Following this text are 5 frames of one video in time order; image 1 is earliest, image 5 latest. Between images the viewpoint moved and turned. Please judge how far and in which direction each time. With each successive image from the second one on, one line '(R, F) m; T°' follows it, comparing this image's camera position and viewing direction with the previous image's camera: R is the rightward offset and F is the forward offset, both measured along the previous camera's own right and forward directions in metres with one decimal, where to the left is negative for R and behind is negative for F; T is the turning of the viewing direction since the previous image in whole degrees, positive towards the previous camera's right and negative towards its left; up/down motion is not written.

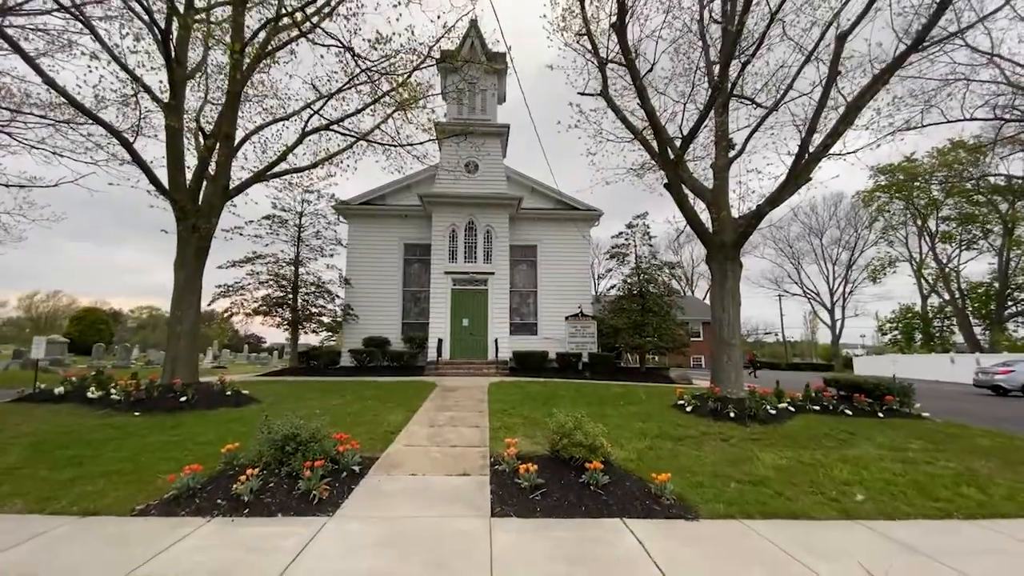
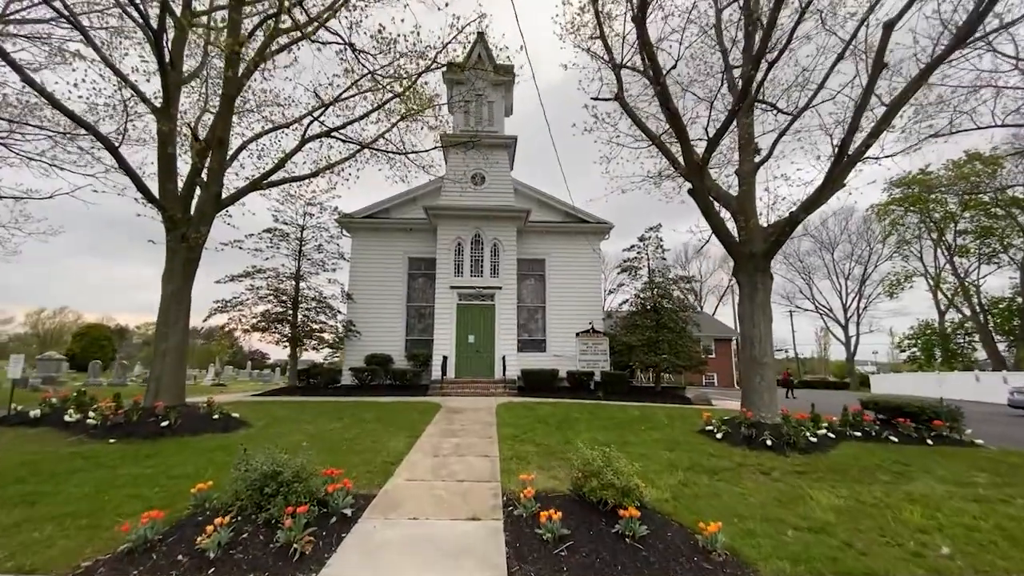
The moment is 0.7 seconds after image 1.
(-0.1, +0.6) m; -1°
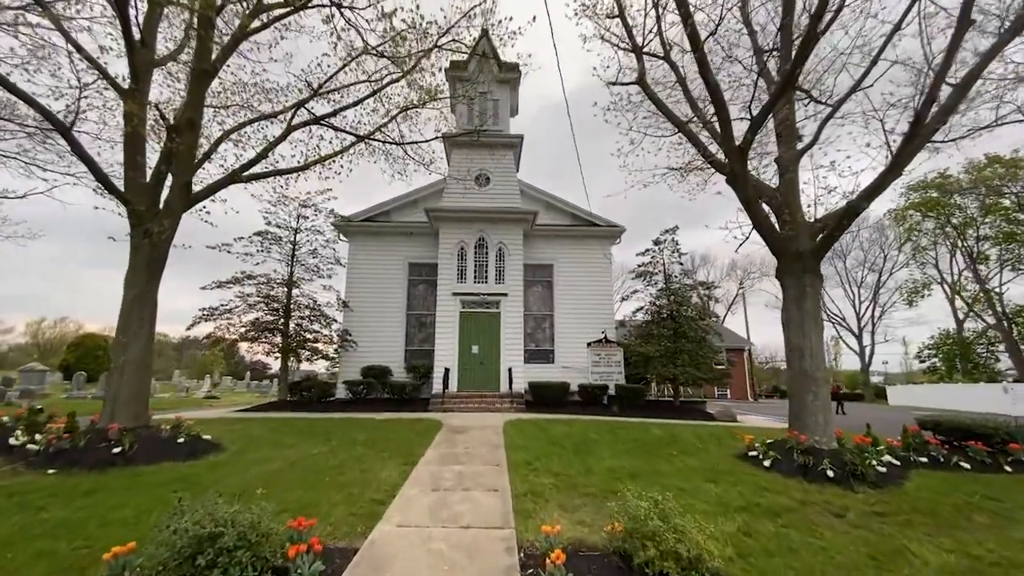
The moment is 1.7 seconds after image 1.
(-0.2, +1.0) m; 0°
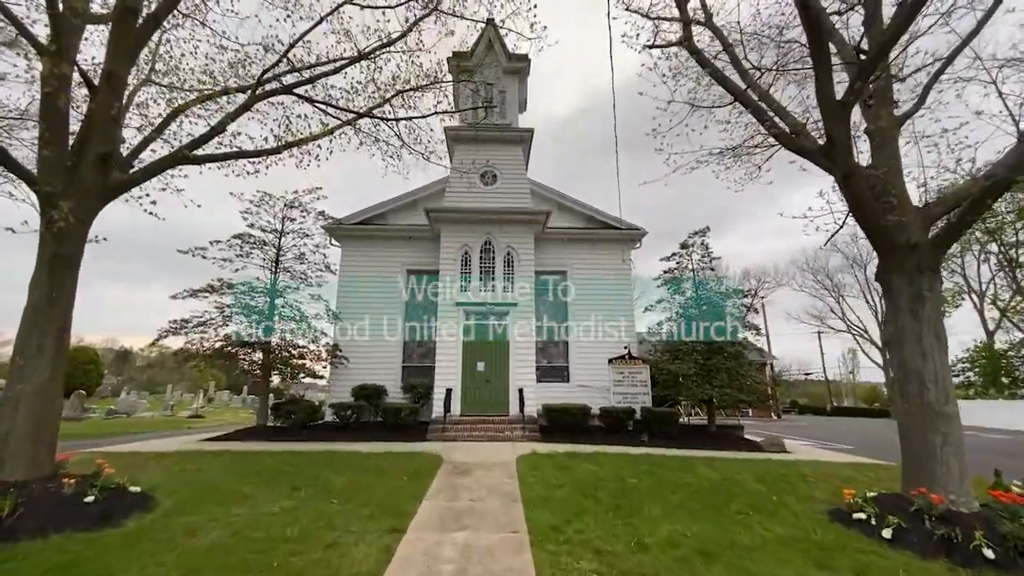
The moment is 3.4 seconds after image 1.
(-0.2, +1.7) m; 0°
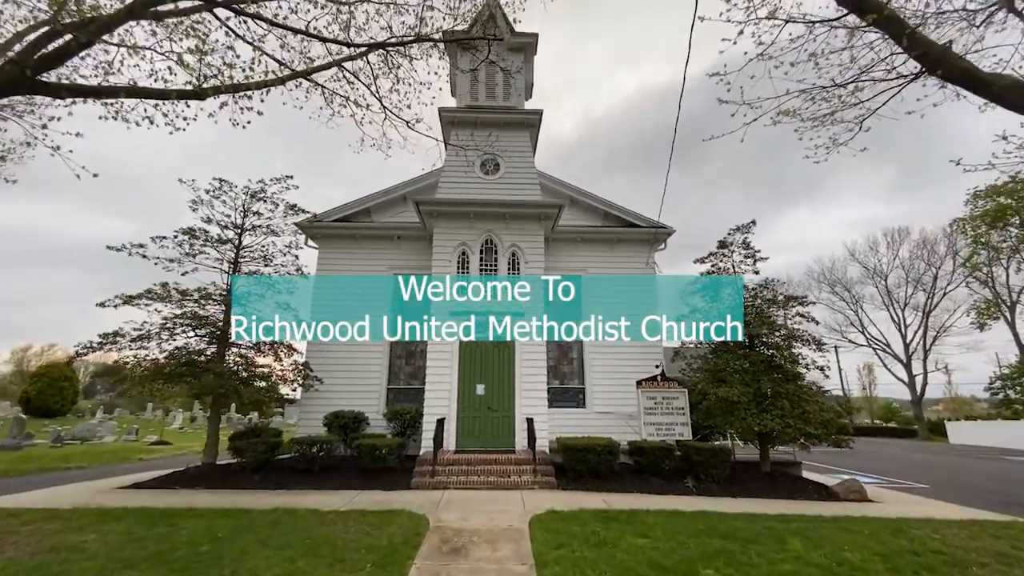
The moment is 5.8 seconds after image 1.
(-0.2, +2.2) m; 0°
